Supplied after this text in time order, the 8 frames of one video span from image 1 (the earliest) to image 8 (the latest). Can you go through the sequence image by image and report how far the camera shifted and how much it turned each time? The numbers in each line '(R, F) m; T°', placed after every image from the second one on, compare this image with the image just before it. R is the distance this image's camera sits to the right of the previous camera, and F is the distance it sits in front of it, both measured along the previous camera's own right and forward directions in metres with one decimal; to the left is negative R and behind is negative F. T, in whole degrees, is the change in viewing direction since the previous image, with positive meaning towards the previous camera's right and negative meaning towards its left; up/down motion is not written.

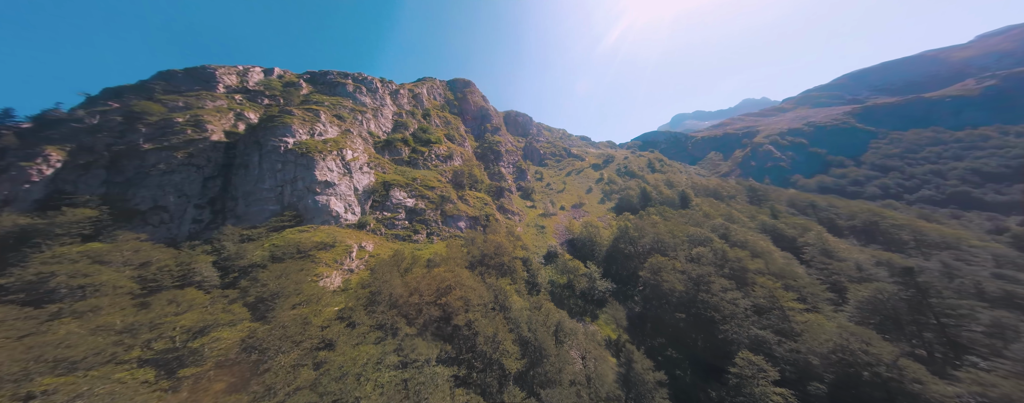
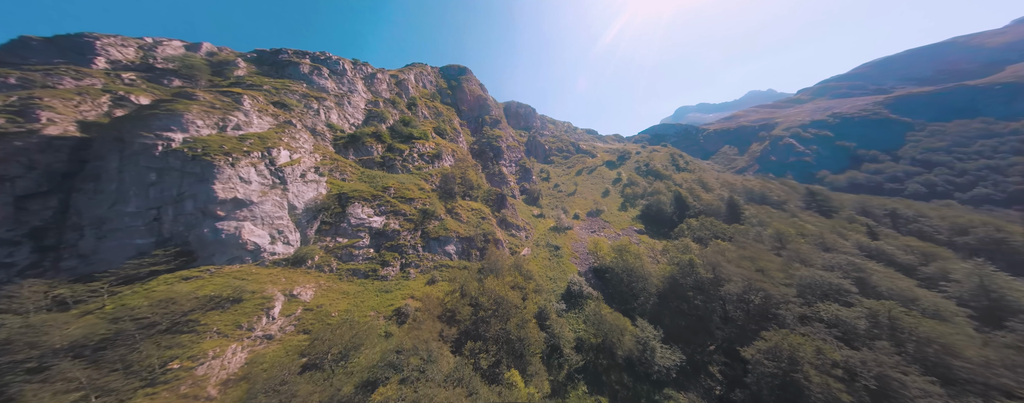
(-1.0, +15.9) m; 0°
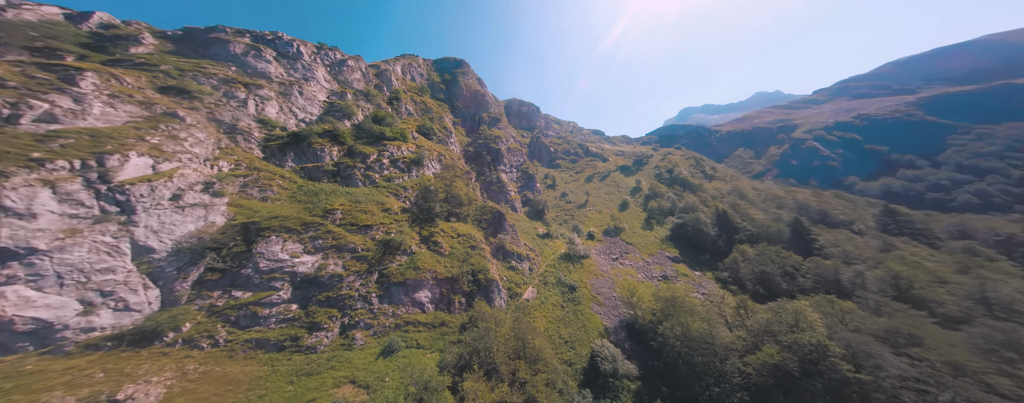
(+0.3, +13.8) m; 0°
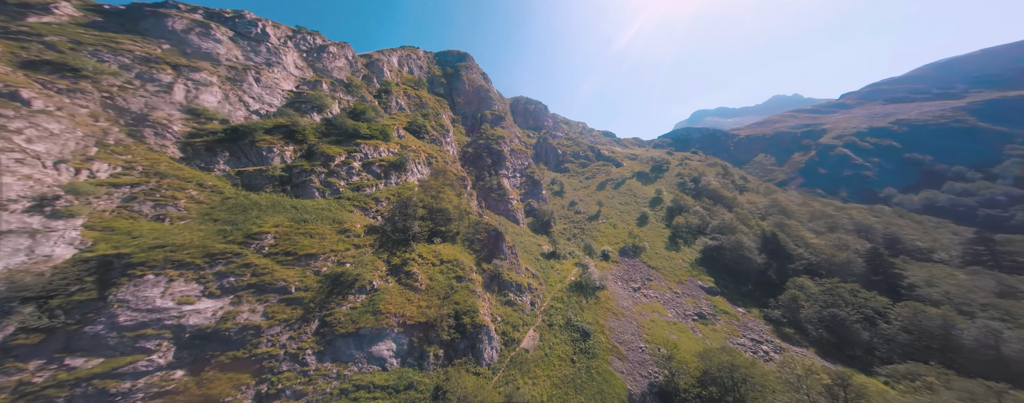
(+0.9, +9.0) m; -1°
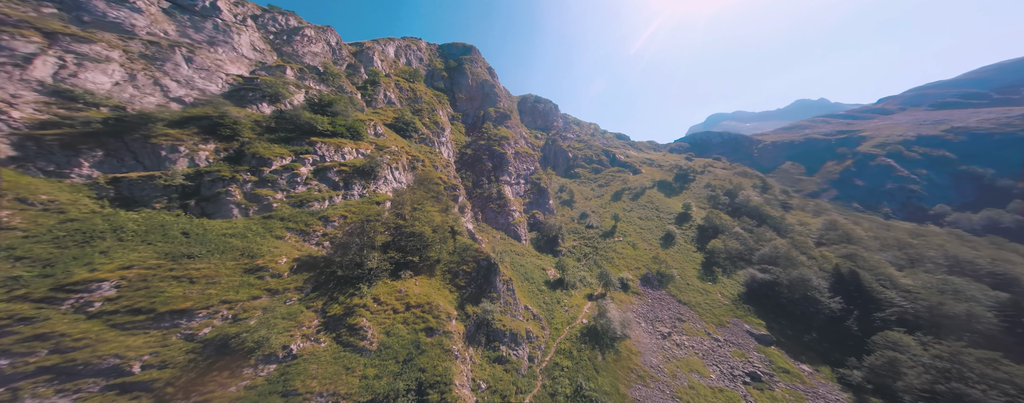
(+1.3, +9.1) m; -2°
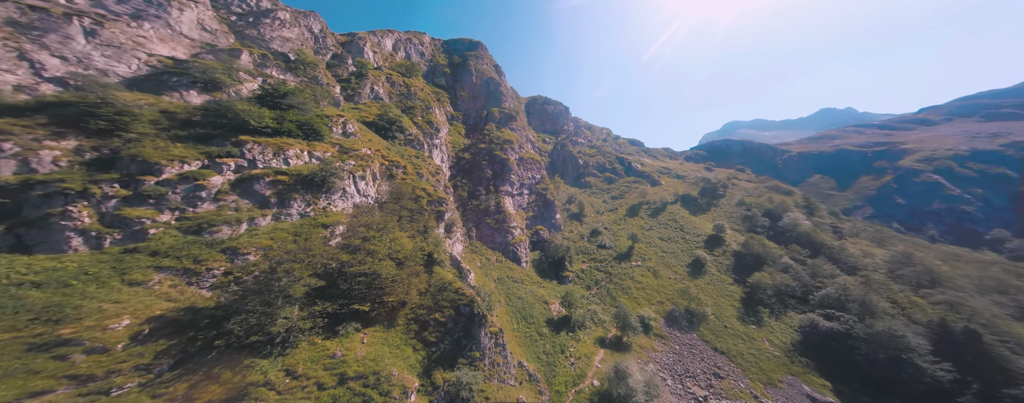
(+1.3, +8.1) m; -2°
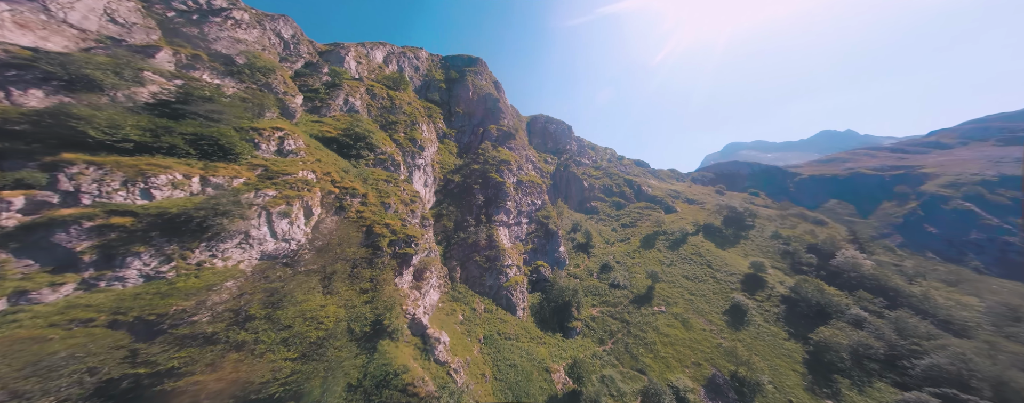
(+1.2, +8.5) m; 0°
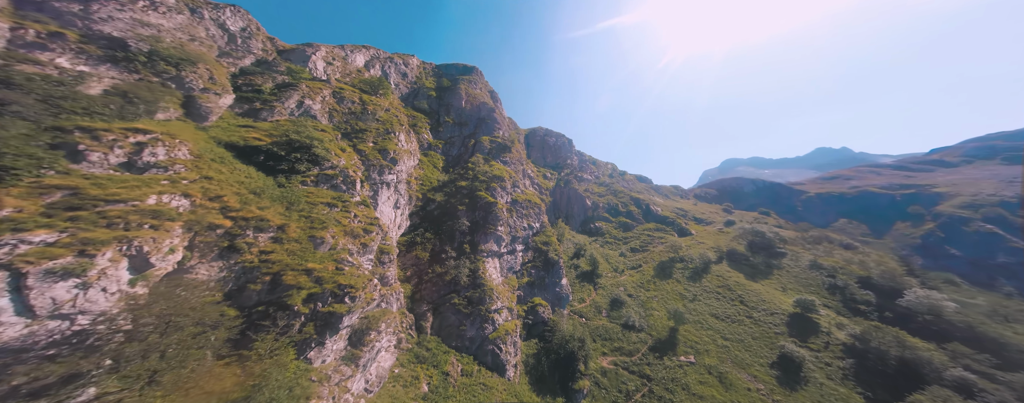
(+1.3, +8.8) m; 0°
